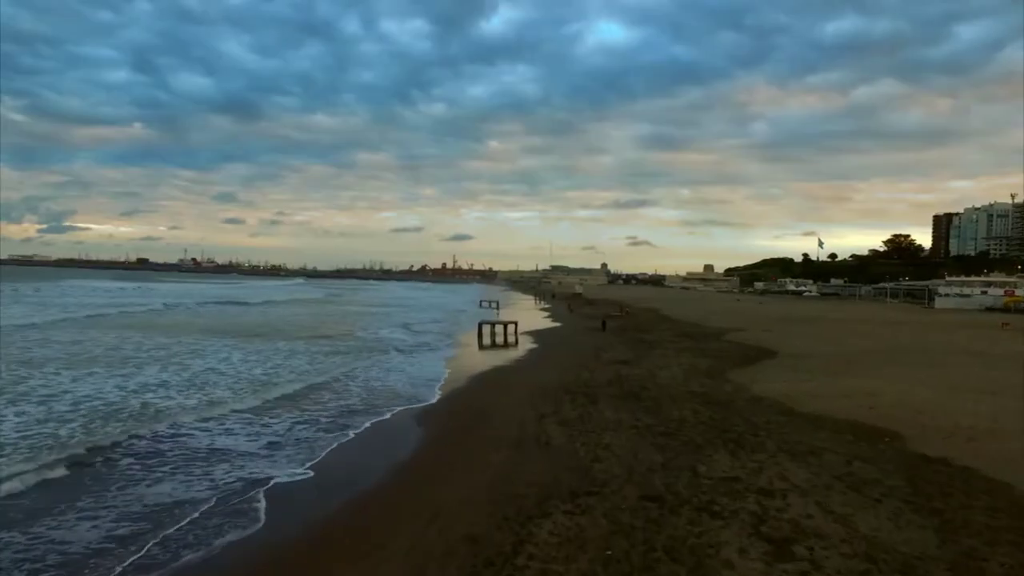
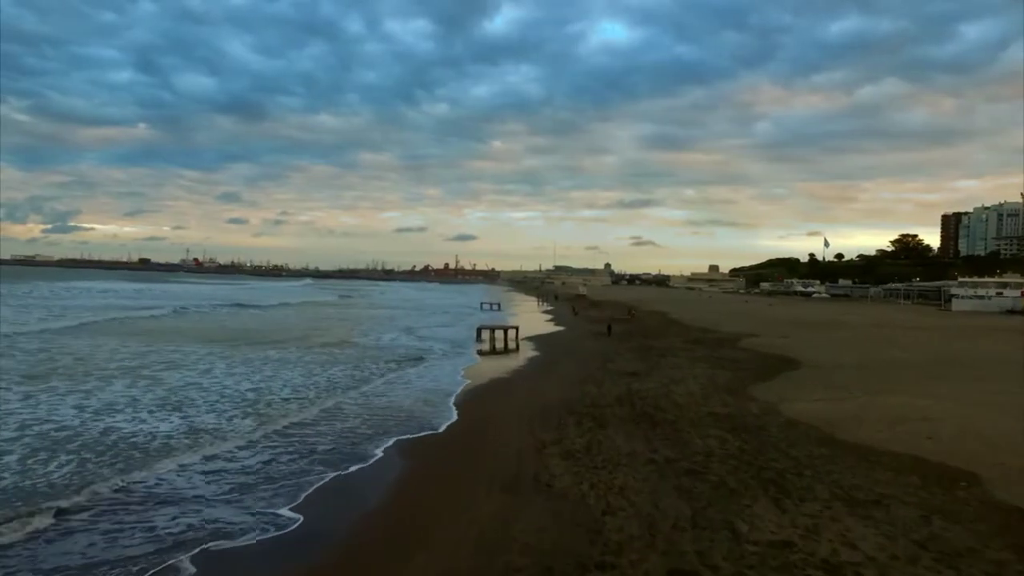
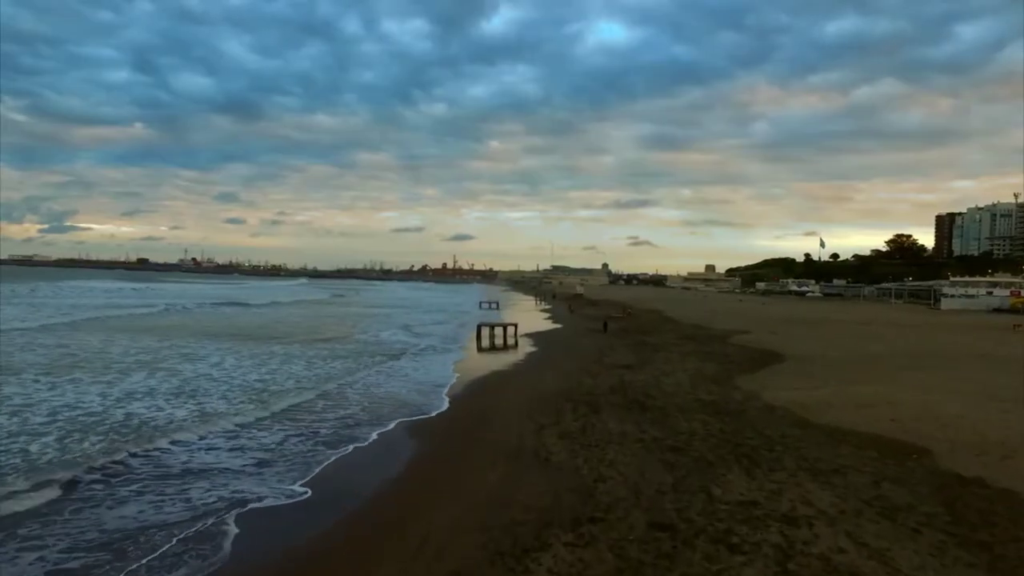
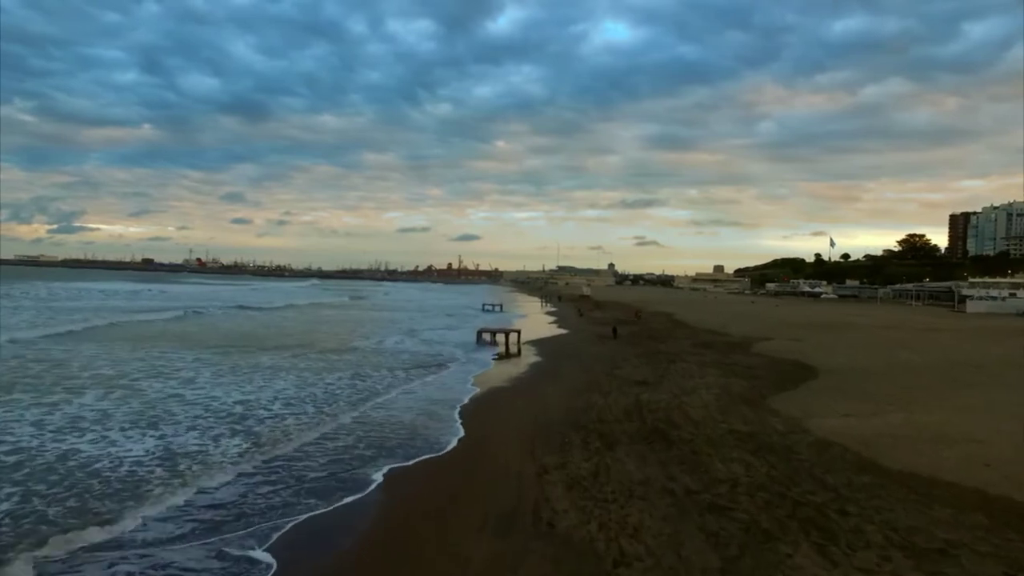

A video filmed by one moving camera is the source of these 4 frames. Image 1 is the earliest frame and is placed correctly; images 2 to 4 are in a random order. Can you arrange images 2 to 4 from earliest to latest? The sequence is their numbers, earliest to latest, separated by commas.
3, 2, 4
